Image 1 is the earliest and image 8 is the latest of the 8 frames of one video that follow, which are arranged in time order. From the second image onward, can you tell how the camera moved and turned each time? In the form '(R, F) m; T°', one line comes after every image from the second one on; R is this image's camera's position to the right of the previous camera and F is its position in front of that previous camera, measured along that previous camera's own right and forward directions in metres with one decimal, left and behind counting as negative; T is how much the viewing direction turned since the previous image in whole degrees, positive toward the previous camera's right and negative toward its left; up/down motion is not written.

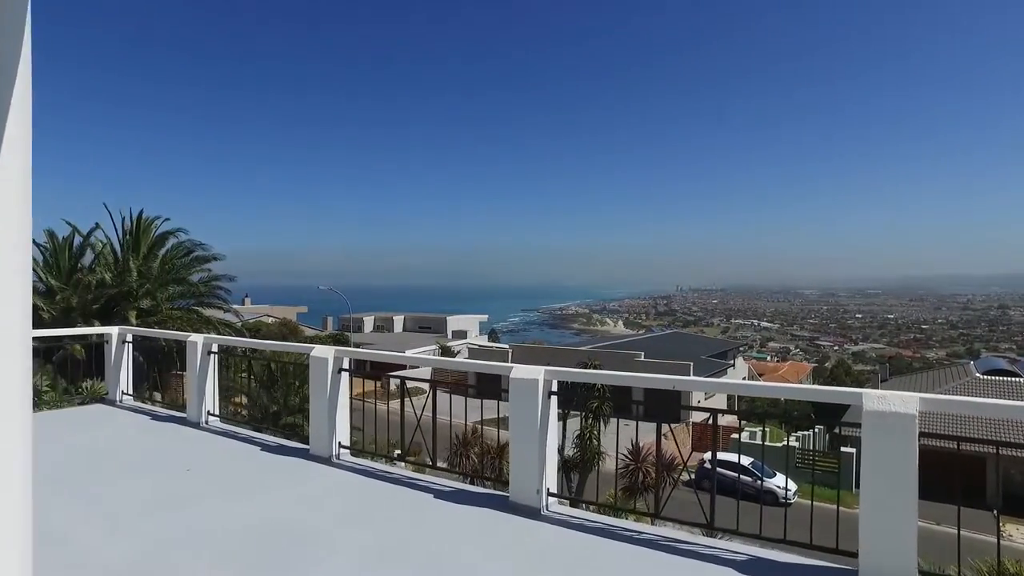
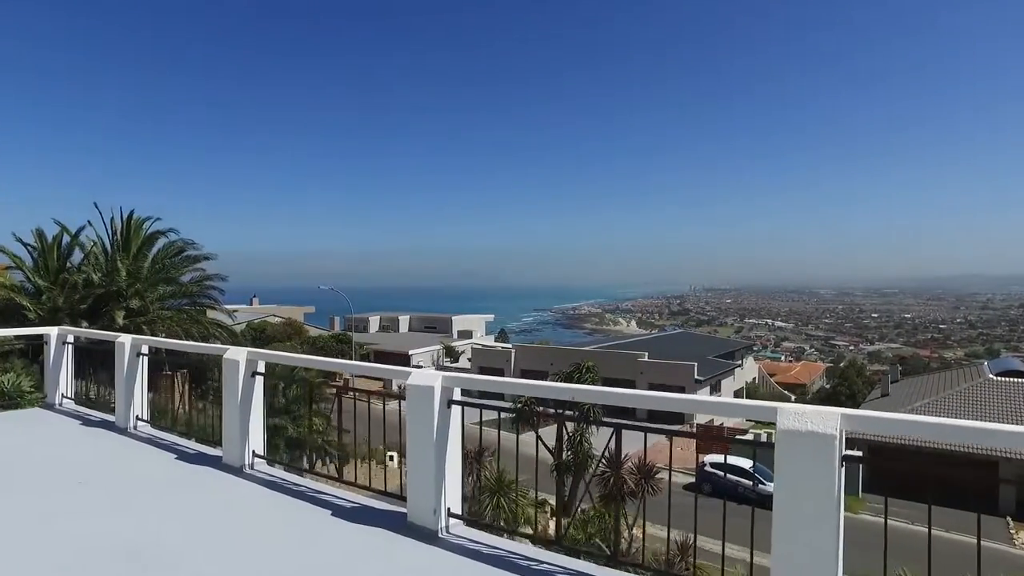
(+0.6, +0.3) m; -1°
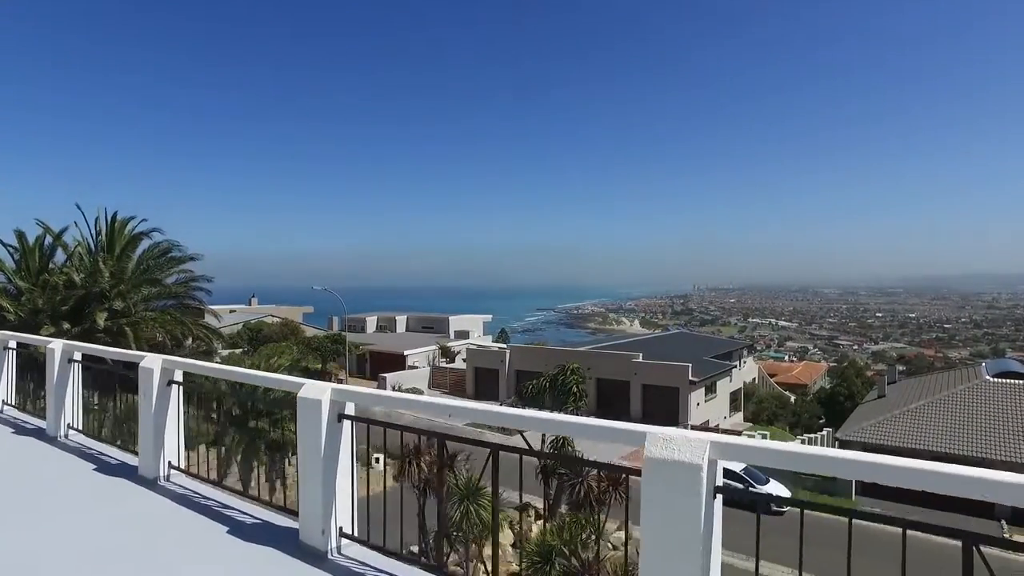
(+0.5, +0.2) m; 0°
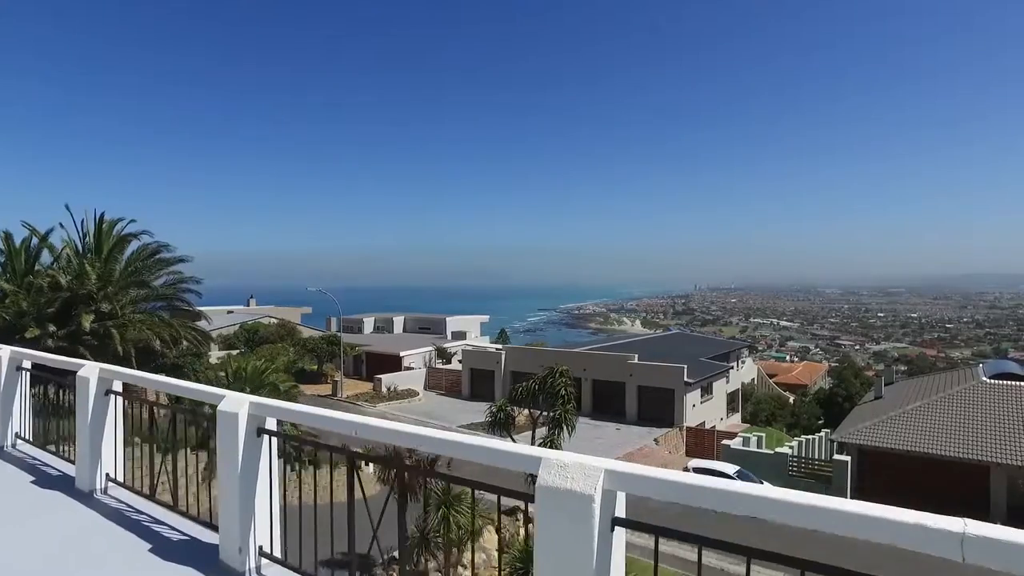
(+0.3, +0.1) m; 0°
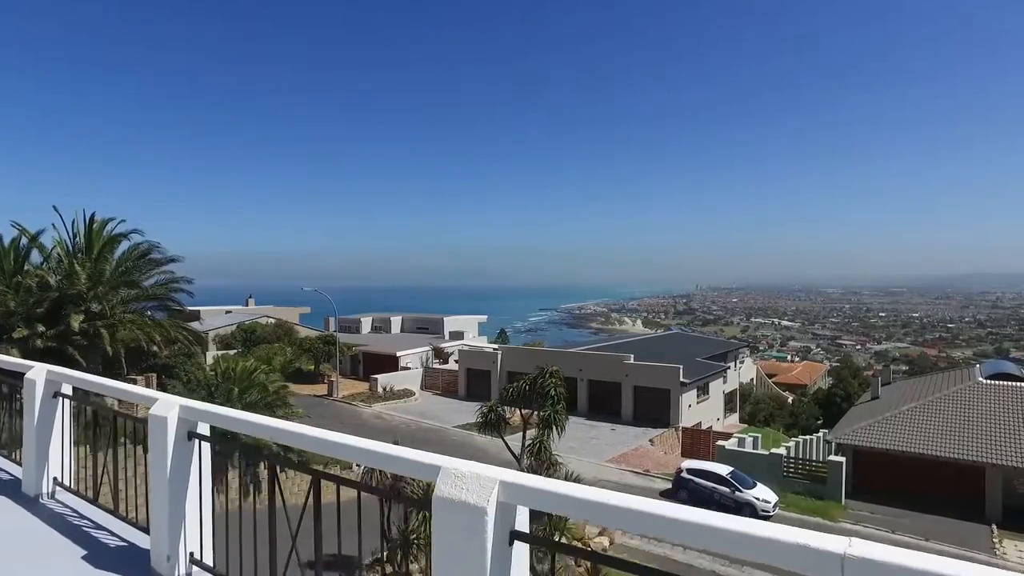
(+0.3, +0.1) m; 0°
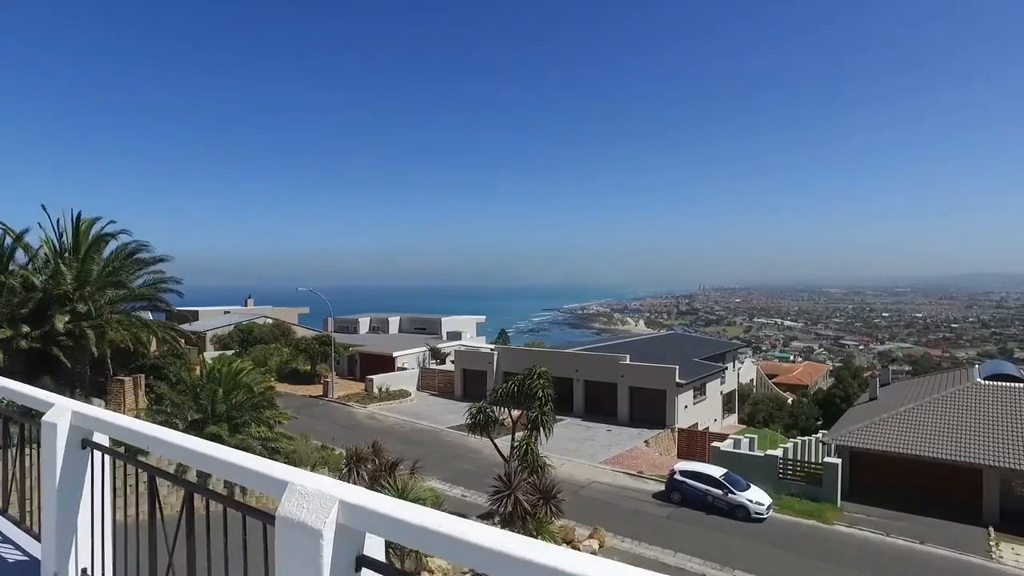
(+0.4, +0.2) m; 0°
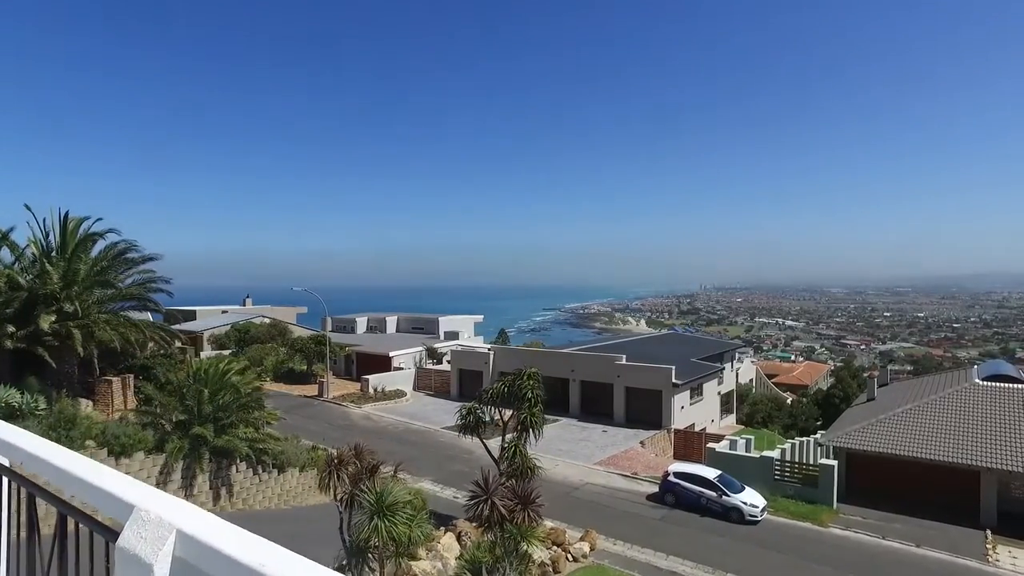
(+0.3, +0.2) m; 0°
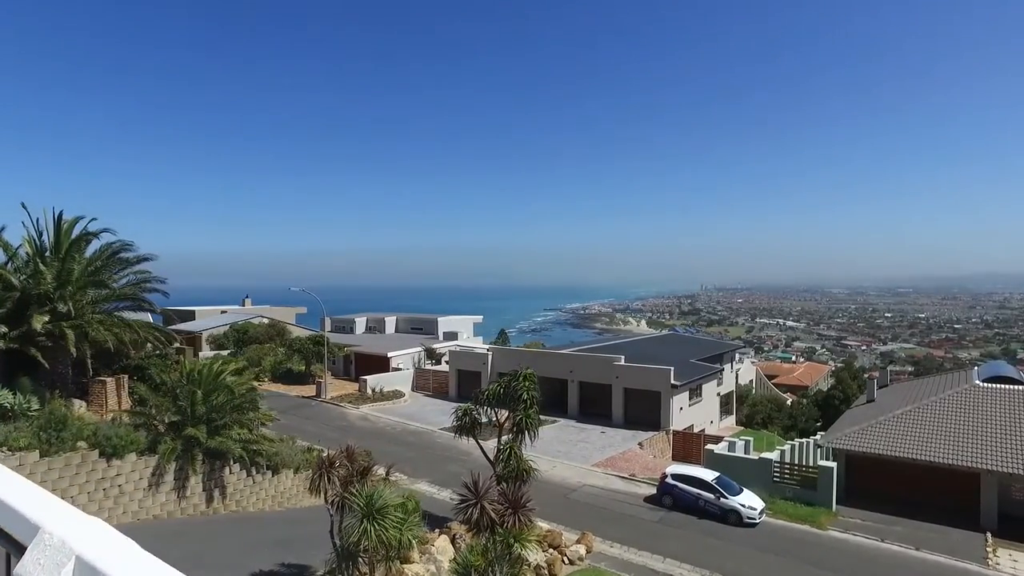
(+0.1, +0.1) m; 0°
